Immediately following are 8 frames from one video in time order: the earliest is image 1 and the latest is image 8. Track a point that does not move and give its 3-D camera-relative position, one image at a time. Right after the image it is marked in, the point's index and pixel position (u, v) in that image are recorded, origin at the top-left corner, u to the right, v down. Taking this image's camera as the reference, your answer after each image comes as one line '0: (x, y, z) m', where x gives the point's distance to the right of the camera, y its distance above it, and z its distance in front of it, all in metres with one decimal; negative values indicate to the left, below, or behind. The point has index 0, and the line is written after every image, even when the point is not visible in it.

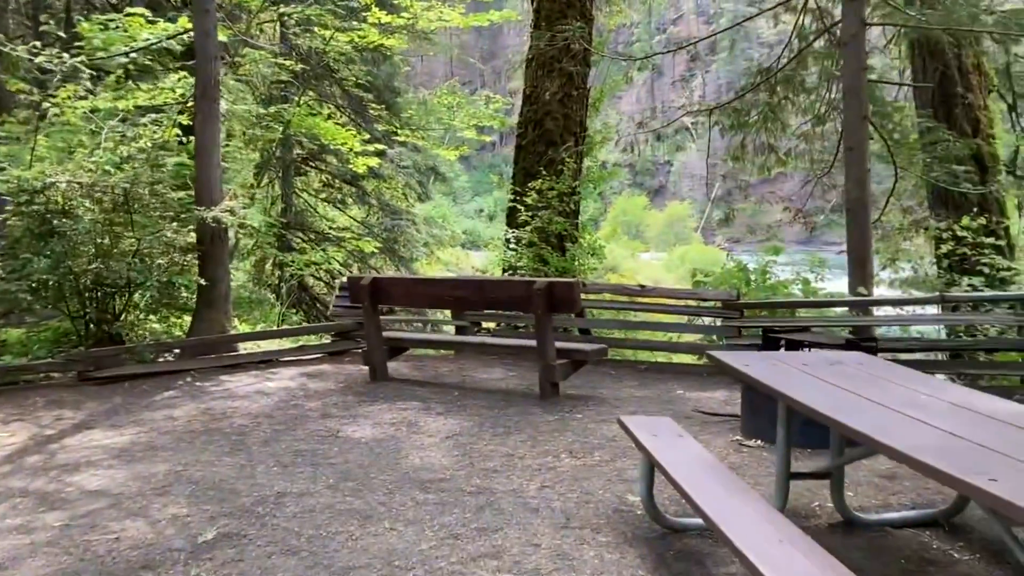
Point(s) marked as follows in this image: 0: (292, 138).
0: (-2.0, +1.4, +8.3) m
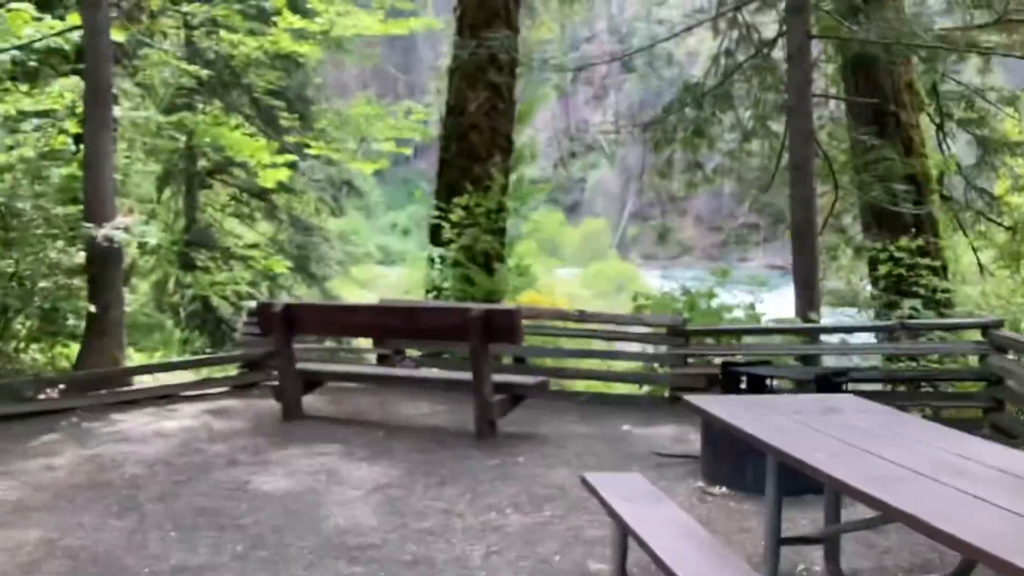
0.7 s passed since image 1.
0: (-2.7, +1.2, +7.8) m
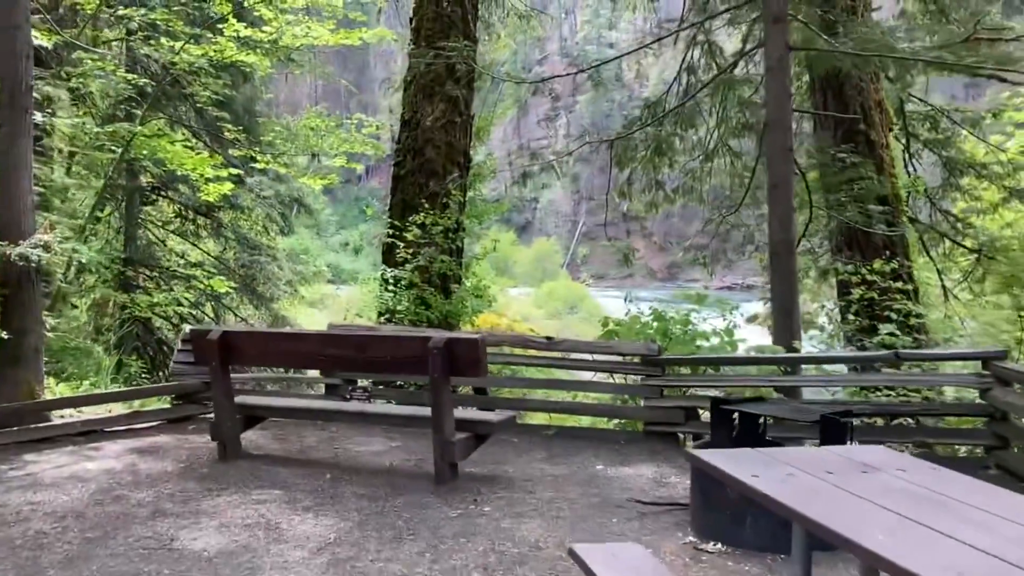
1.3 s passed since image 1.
0: (-3.0, +1.0, +7.3) m
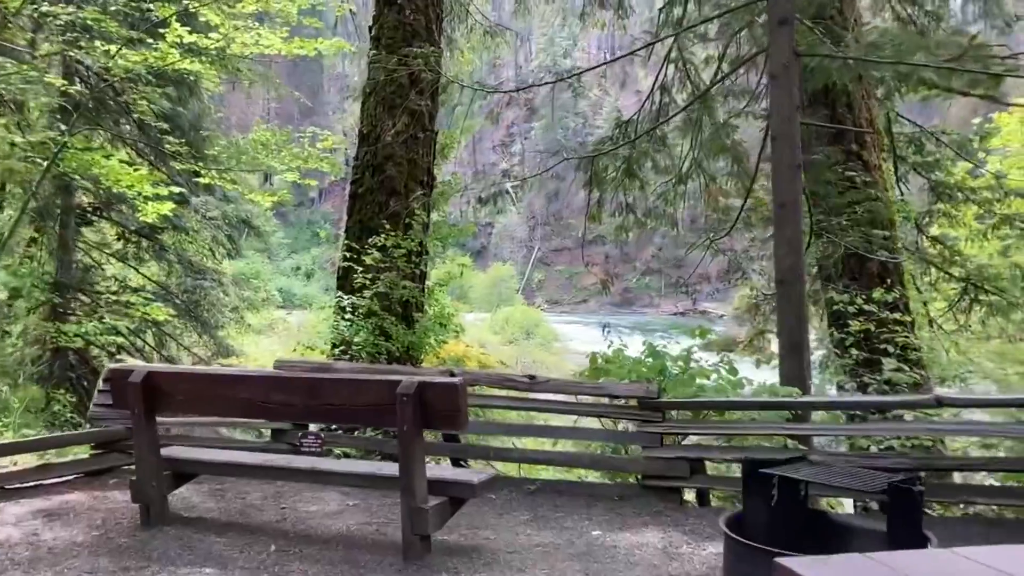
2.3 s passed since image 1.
0: (-3.3, +0.8, +6.7) m
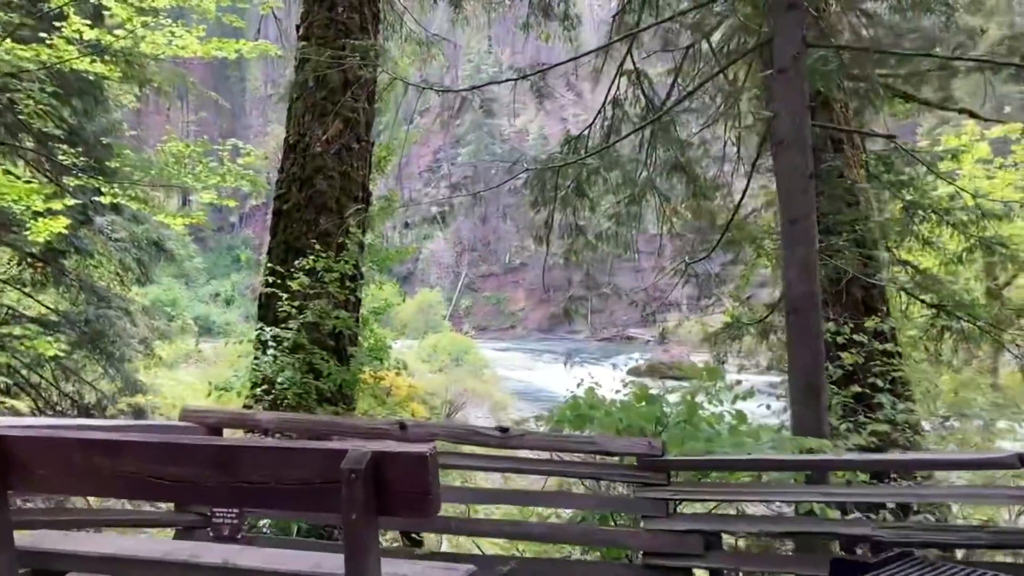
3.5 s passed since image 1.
0: (-3.6, +0.6, +5.8) m
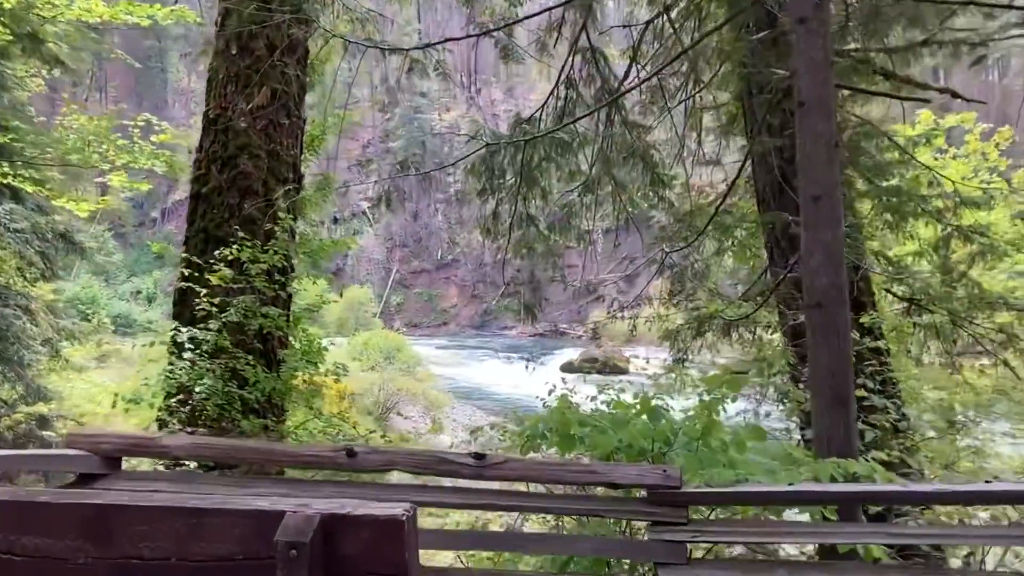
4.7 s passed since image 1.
0: (-3.9, +0.6, +5.0) m
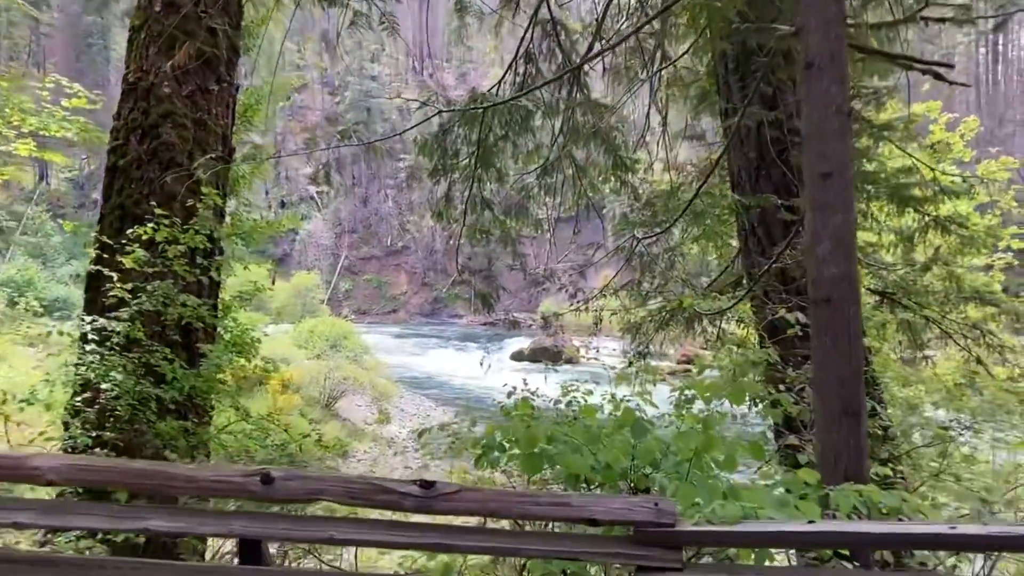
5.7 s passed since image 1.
0: (-4.1, +0.7, +4.3) m
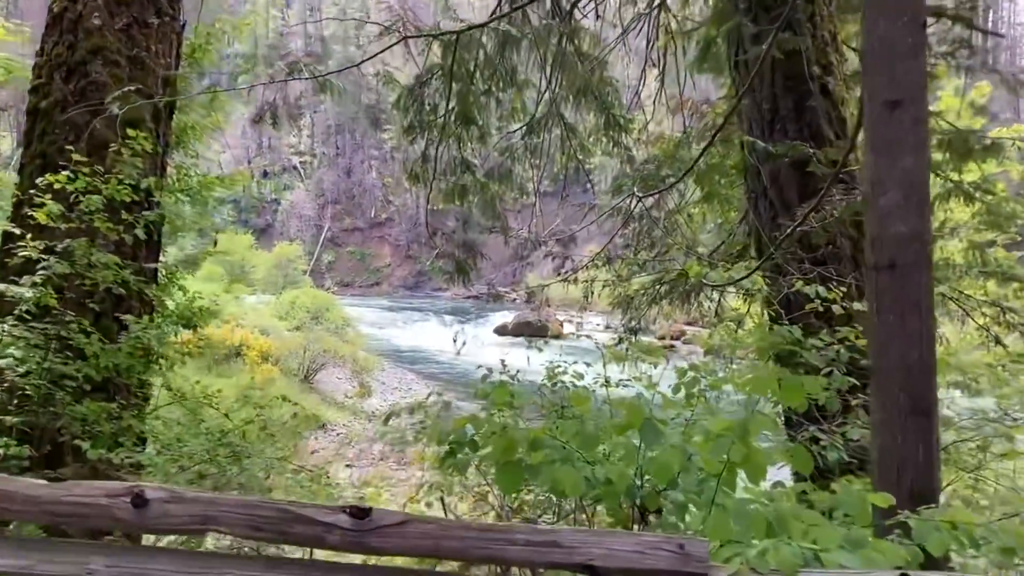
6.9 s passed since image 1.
0: (-4.2, +0.9, +3.7) m
